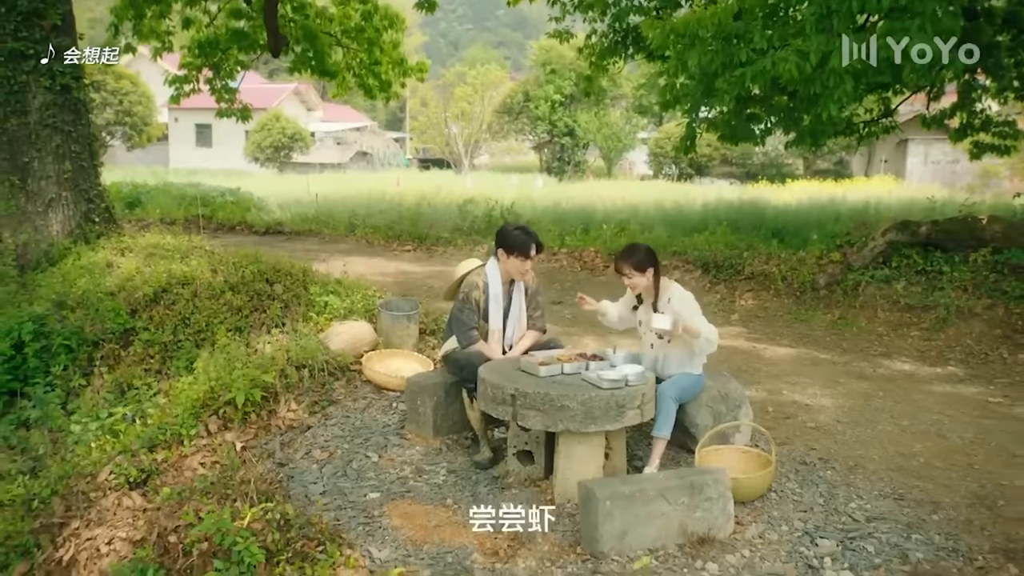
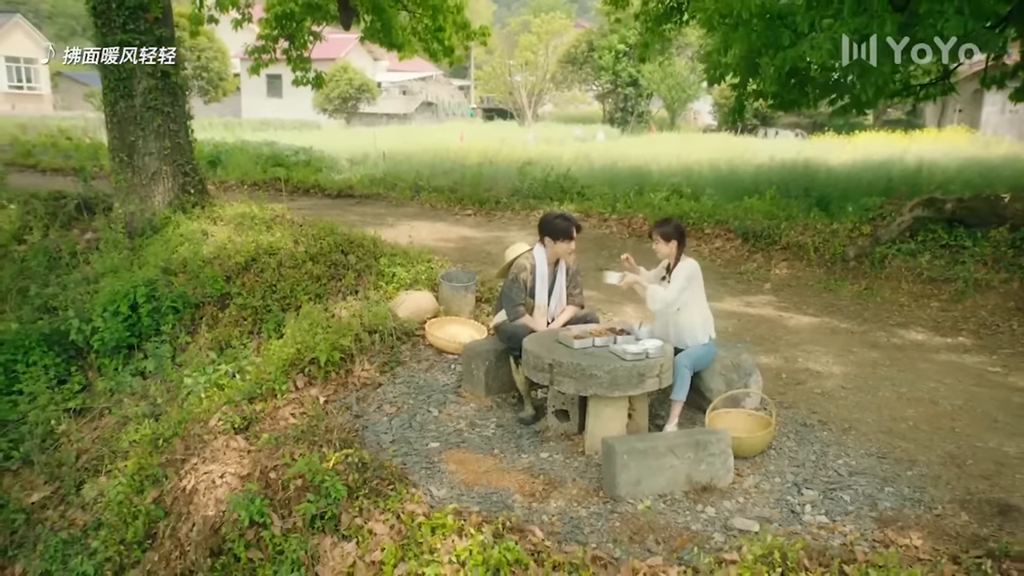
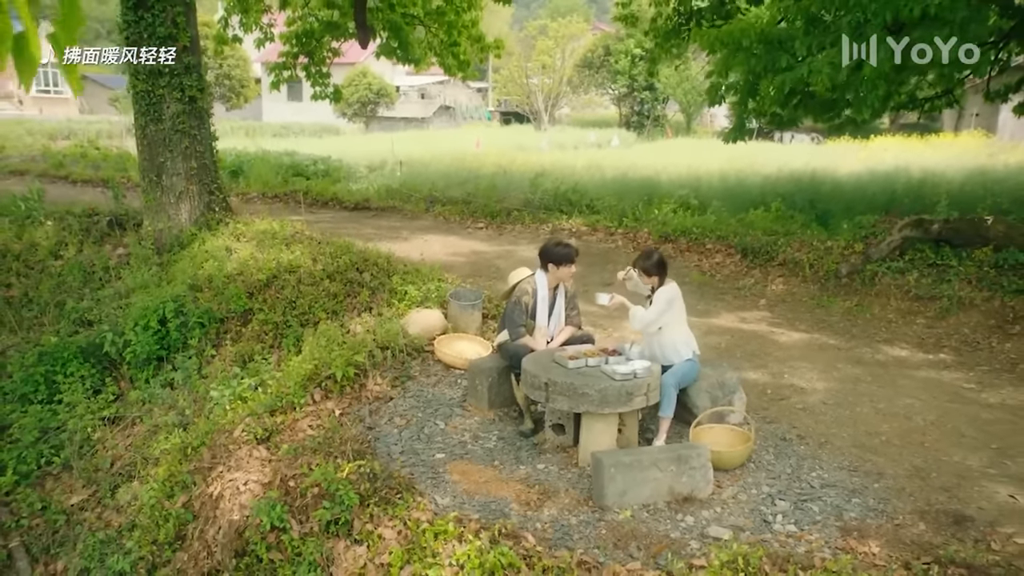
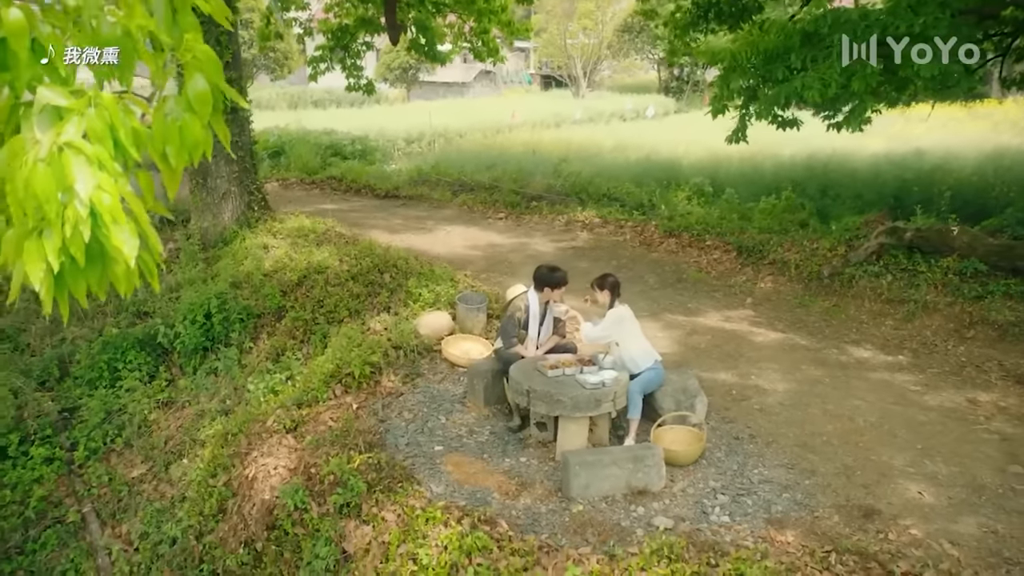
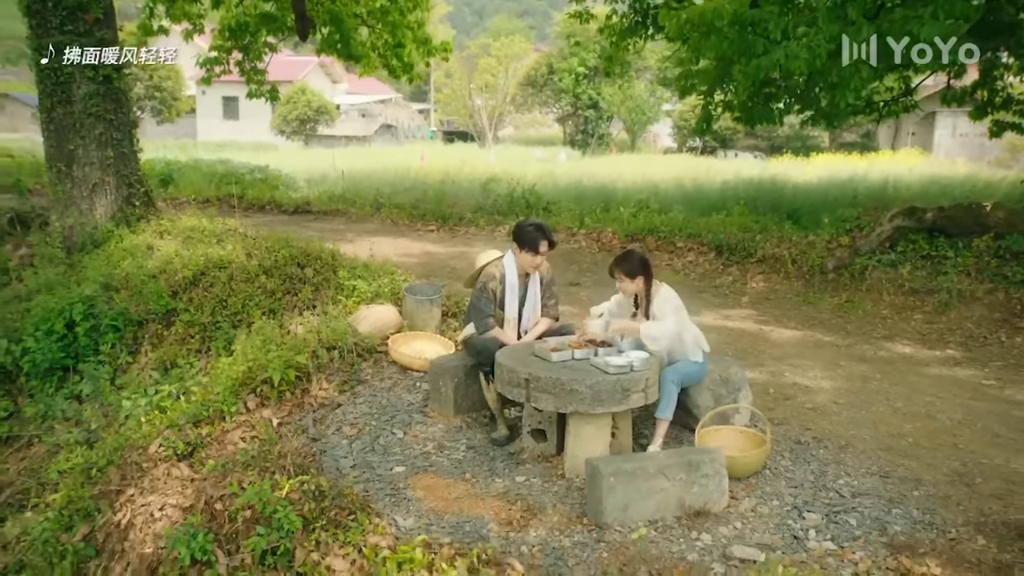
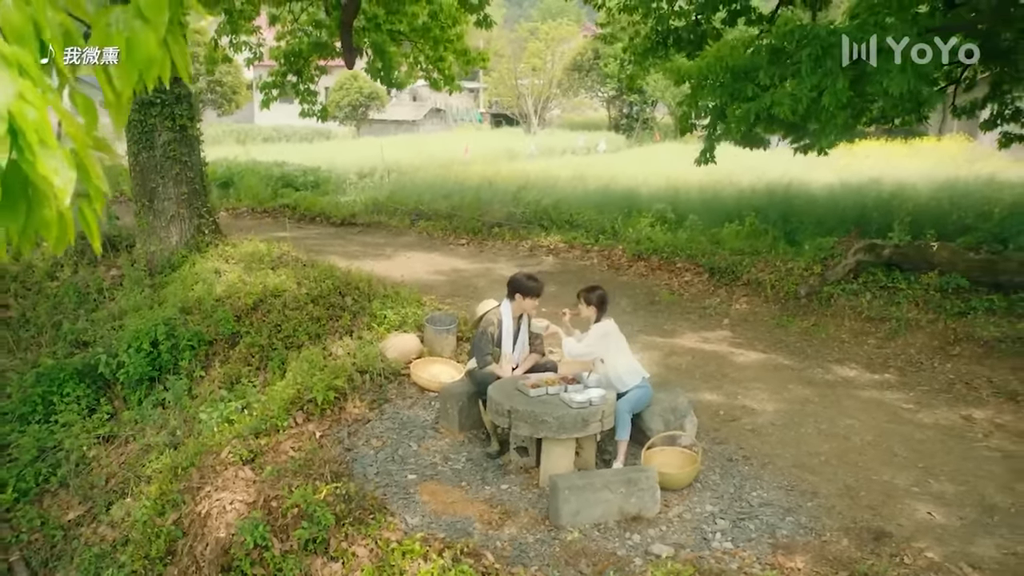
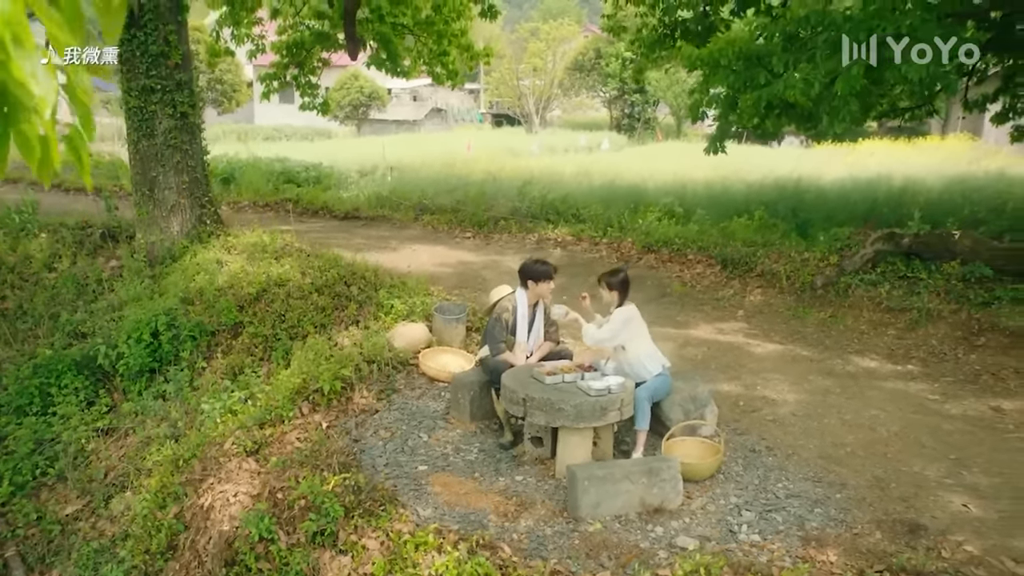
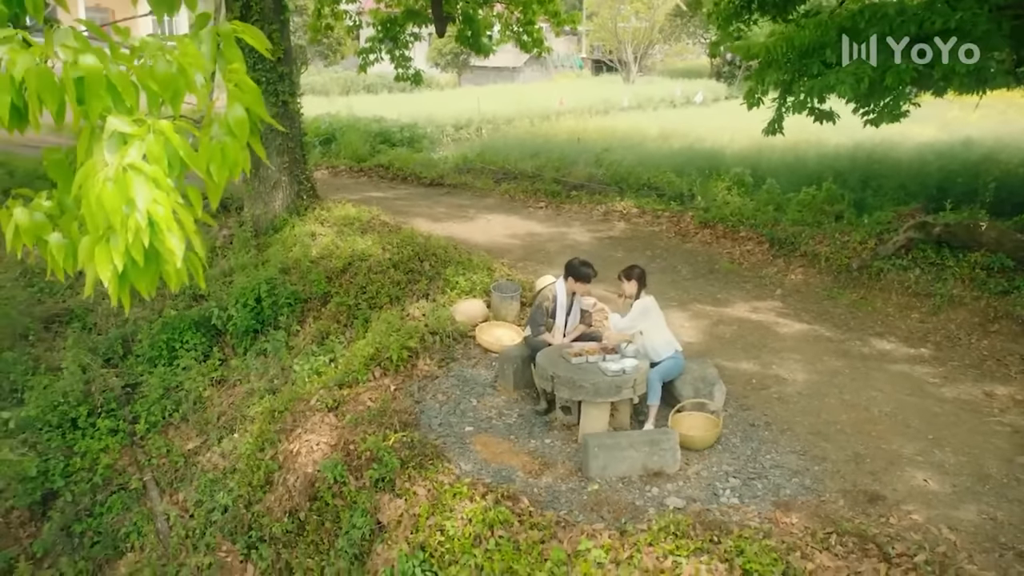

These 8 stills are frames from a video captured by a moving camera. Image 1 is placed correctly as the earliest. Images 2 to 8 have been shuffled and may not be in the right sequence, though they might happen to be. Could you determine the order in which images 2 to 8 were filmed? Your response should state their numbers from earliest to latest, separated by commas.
5, 2, 3, 7, 6, 4, 8
